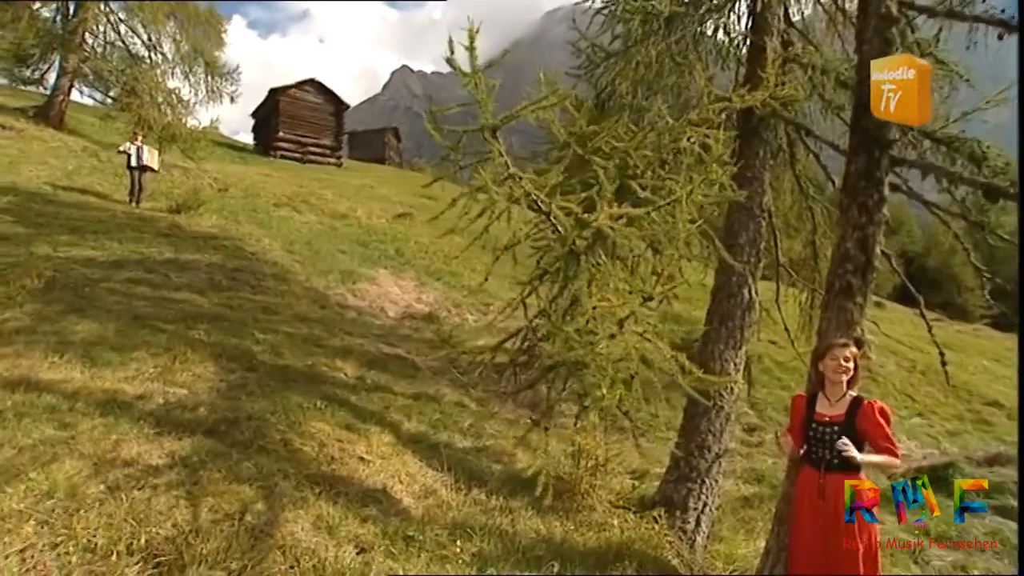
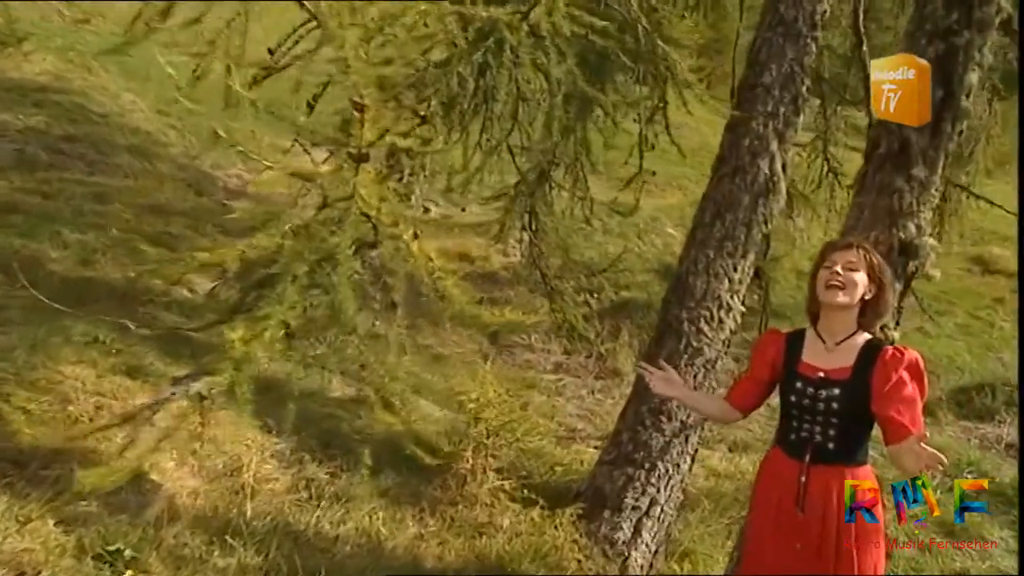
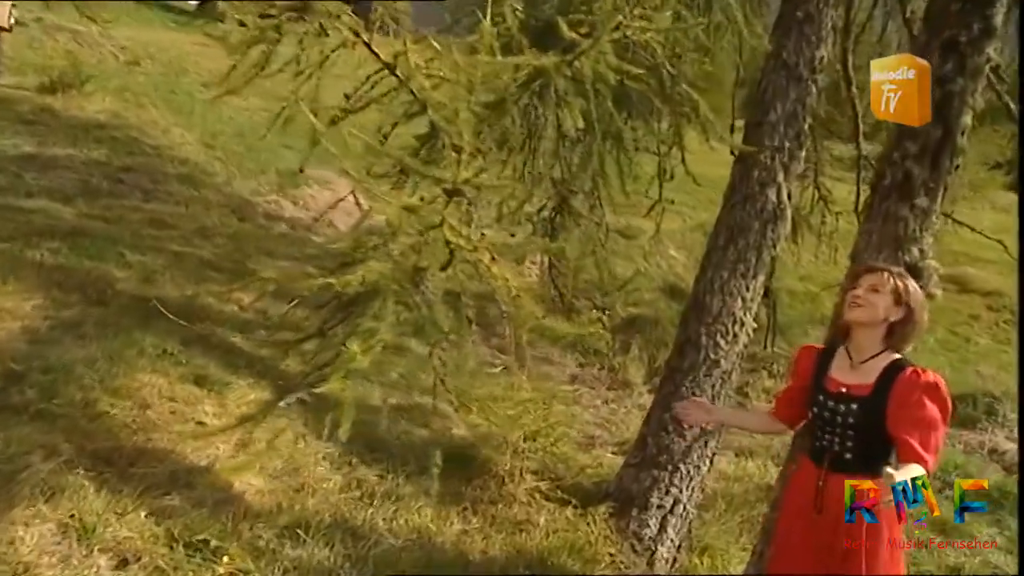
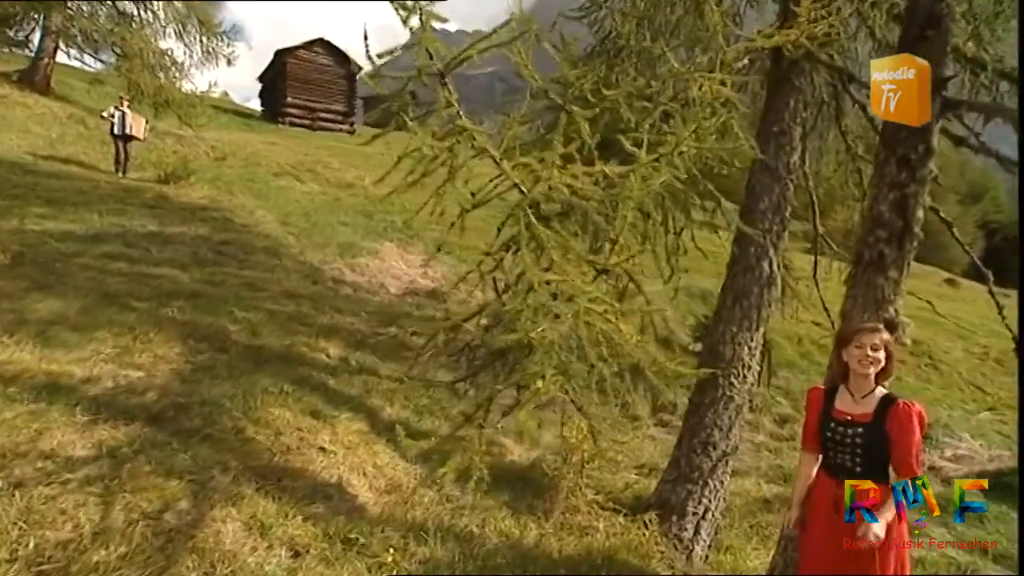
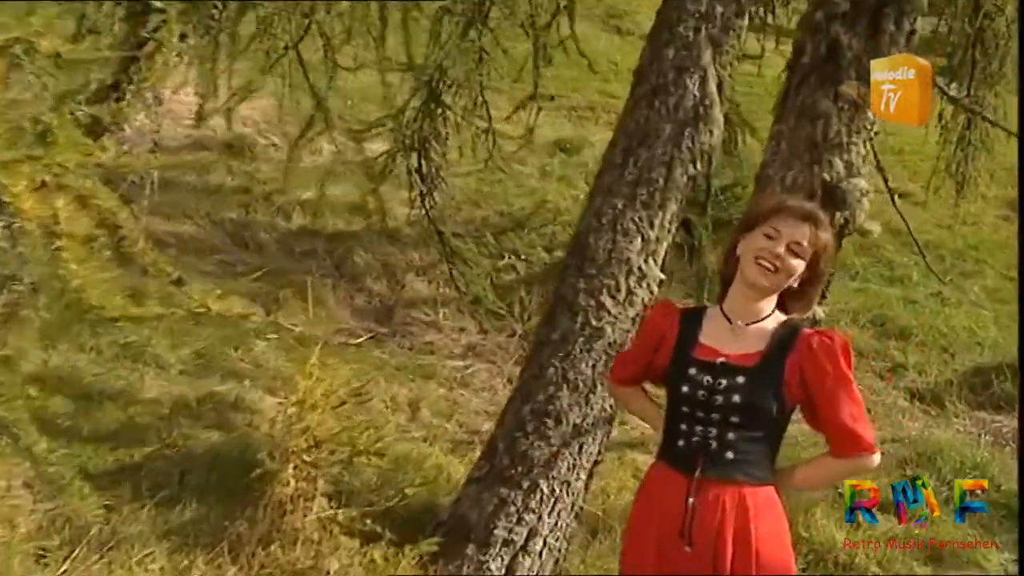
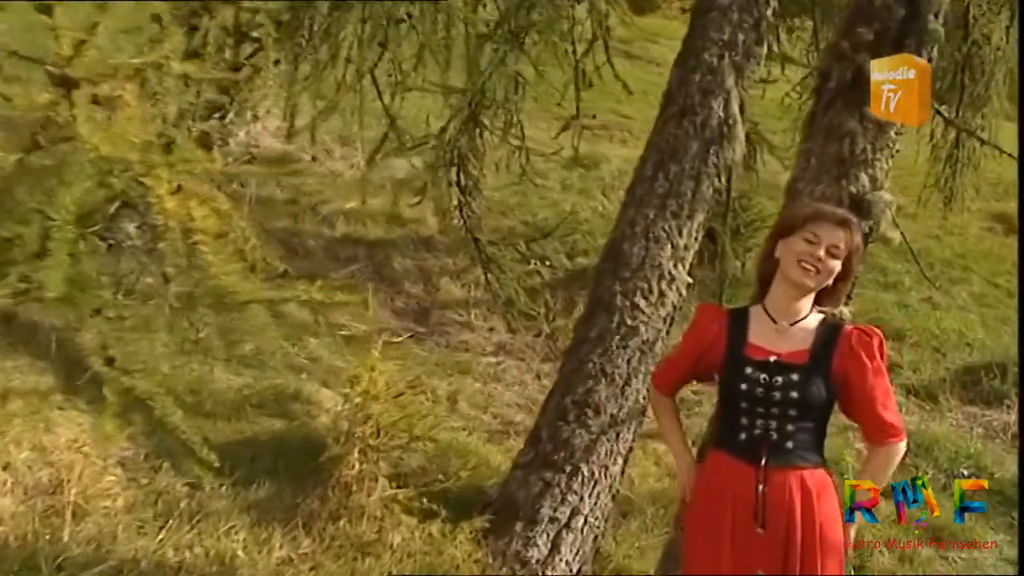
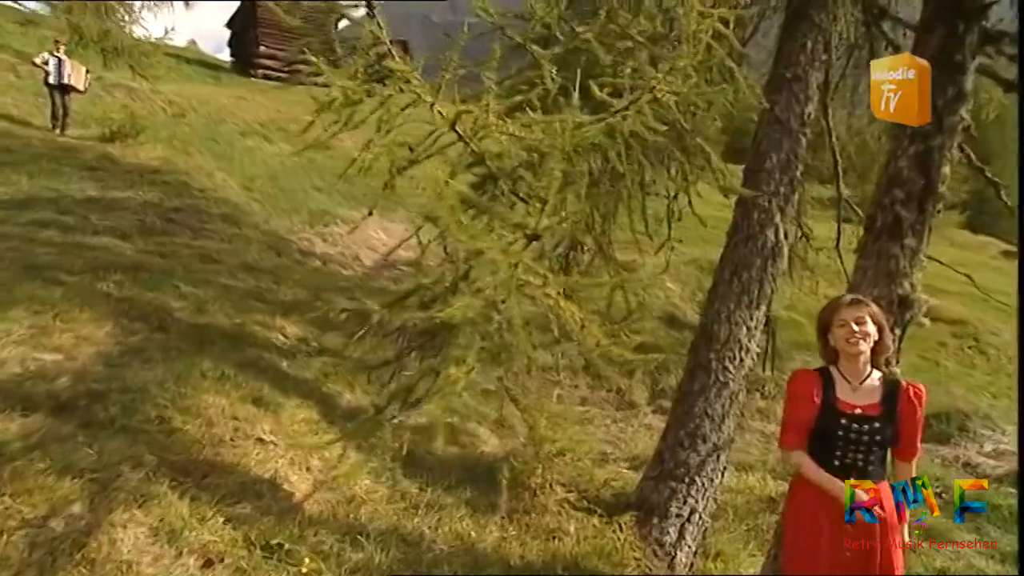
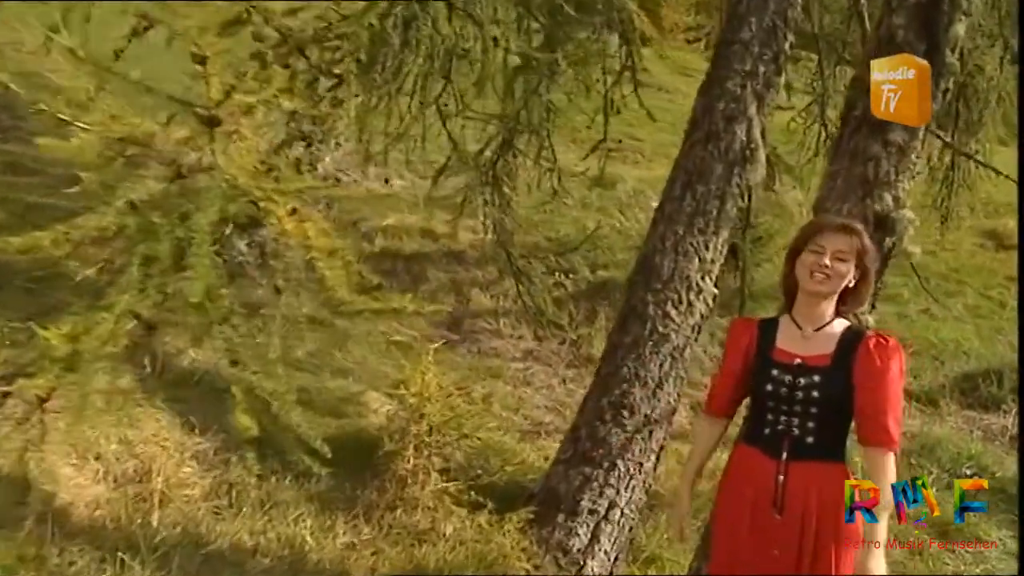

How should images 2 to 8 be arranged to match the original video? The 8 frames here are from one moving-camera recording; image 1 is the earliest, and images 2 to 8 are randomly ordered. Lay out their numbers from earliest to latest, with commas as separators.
4, 7, 3, 2, 8, 6, 5
